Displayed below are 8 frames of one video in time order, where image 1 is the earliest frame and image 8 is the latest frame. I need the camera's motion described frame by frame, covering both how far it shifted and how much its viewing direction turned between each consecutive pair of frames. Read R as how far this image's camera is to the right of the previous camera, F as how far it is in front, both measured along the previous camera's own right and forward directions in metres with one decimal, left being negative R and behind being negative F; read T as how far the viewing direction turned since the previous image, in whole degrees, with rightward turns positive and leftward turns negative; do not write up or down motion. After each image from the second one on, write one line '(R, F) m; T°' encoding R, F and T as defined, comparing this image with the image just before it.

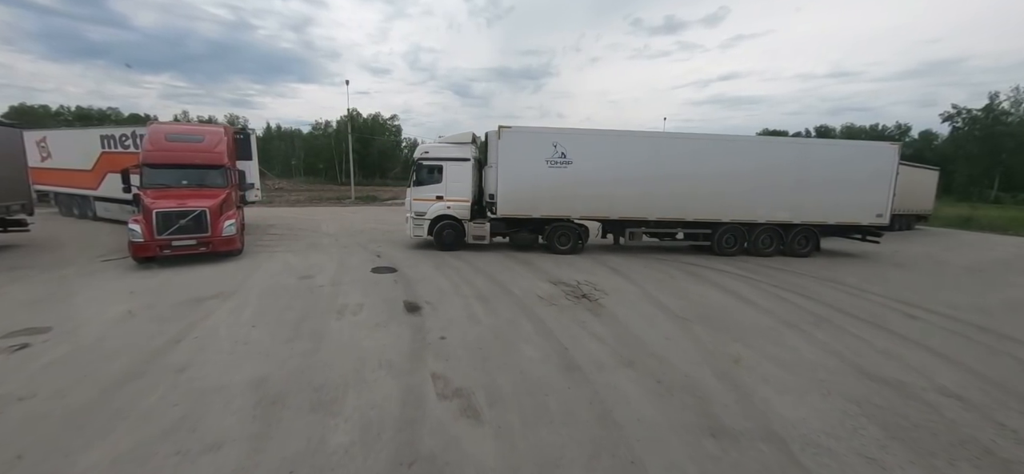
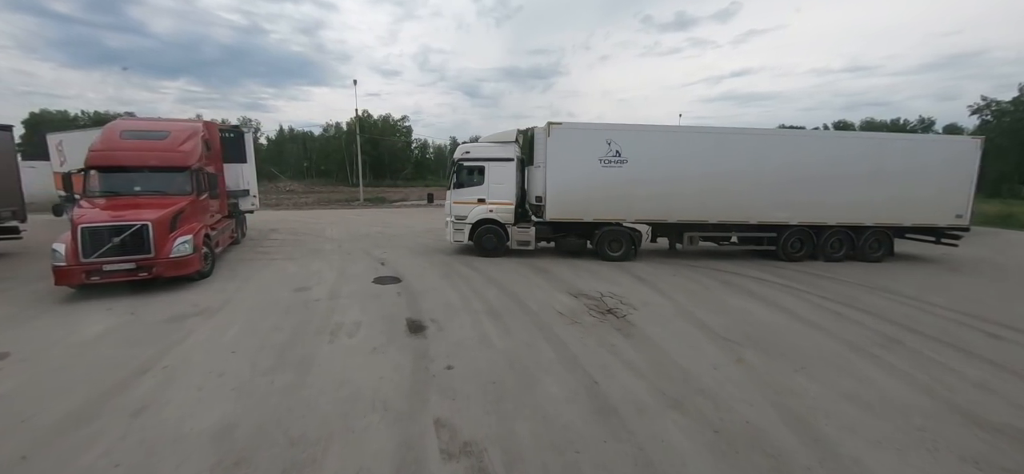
(-0.1, +0.8) m; -2°
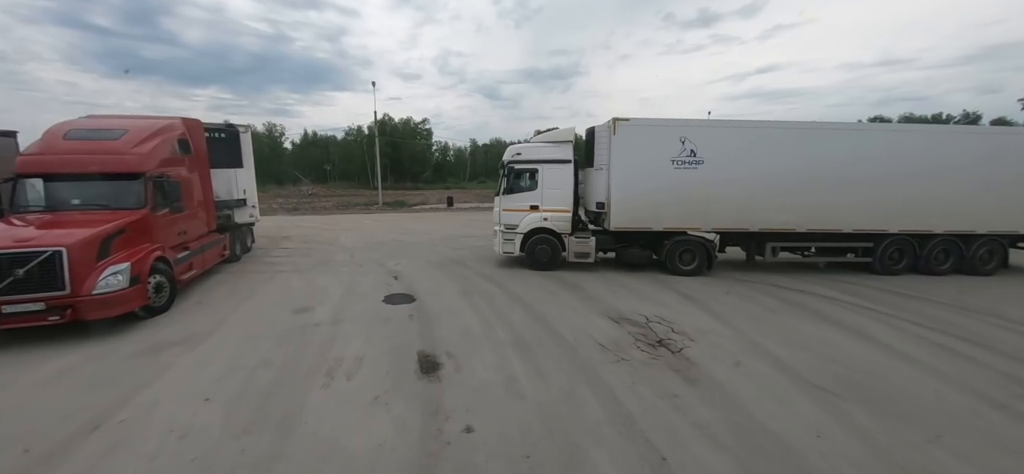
(-0.2, +1.1) m; -3°
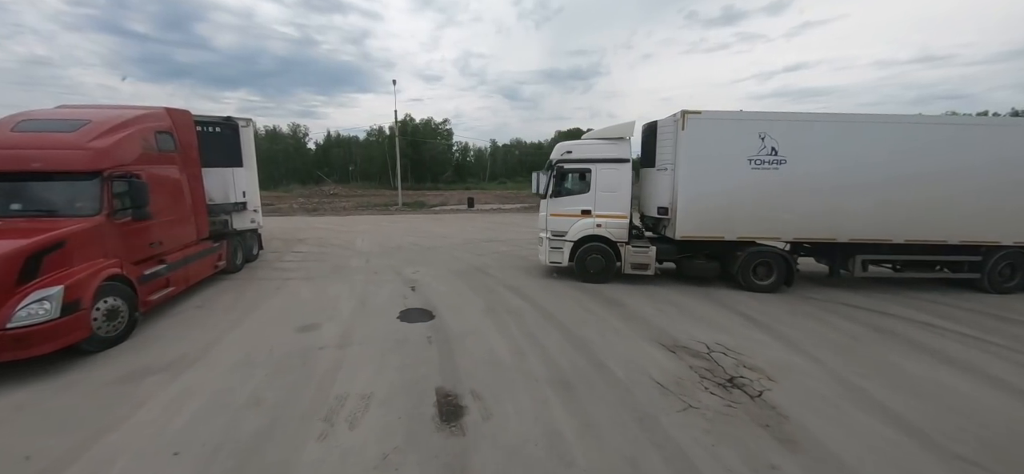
(-0.2, +0.9) m; -3°
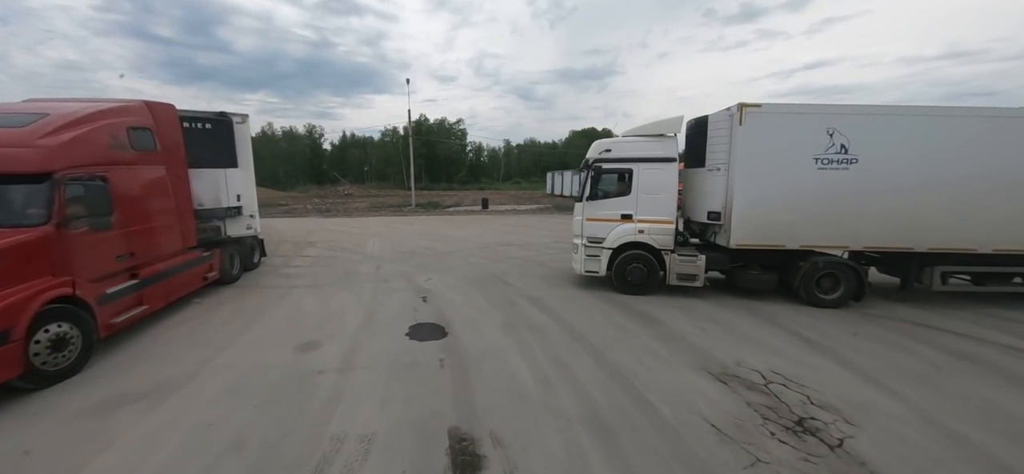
(-0.1, +0.7) m; -2°
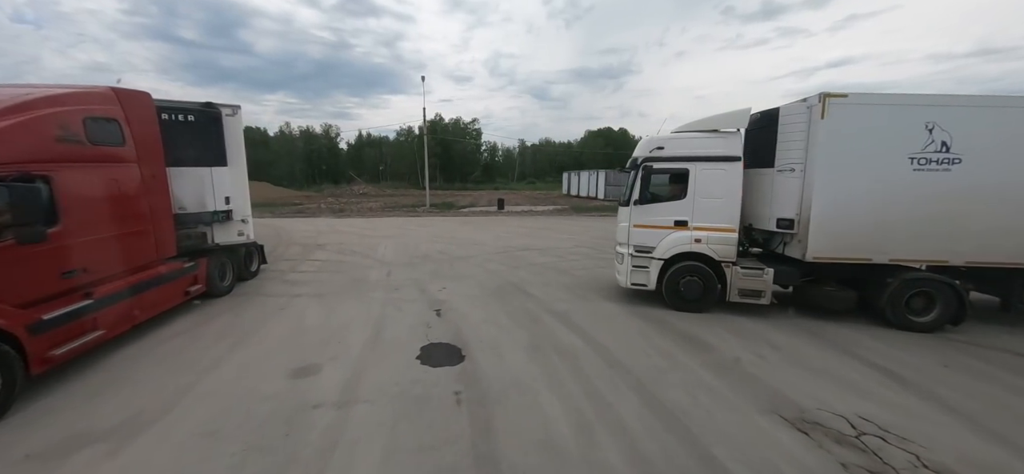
(-0.2, +0.8) m; -2°
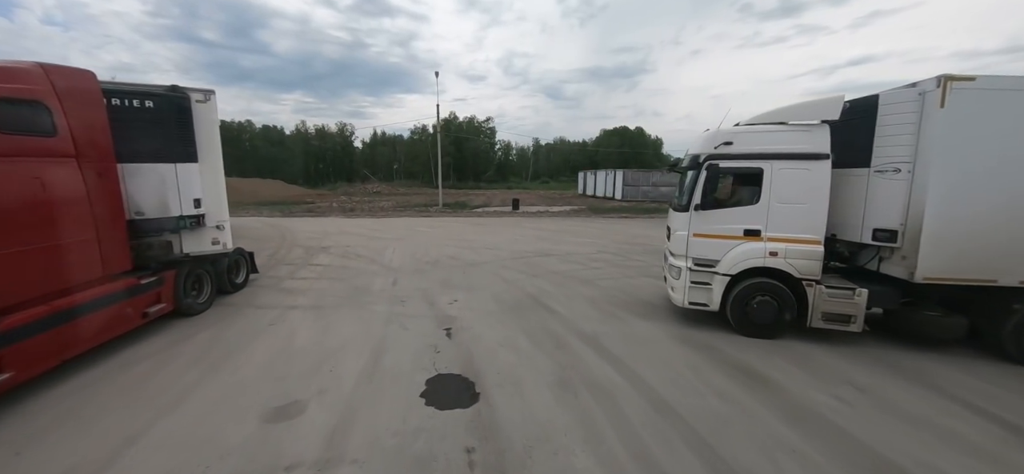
(-0.1, +0.9) m; -2°
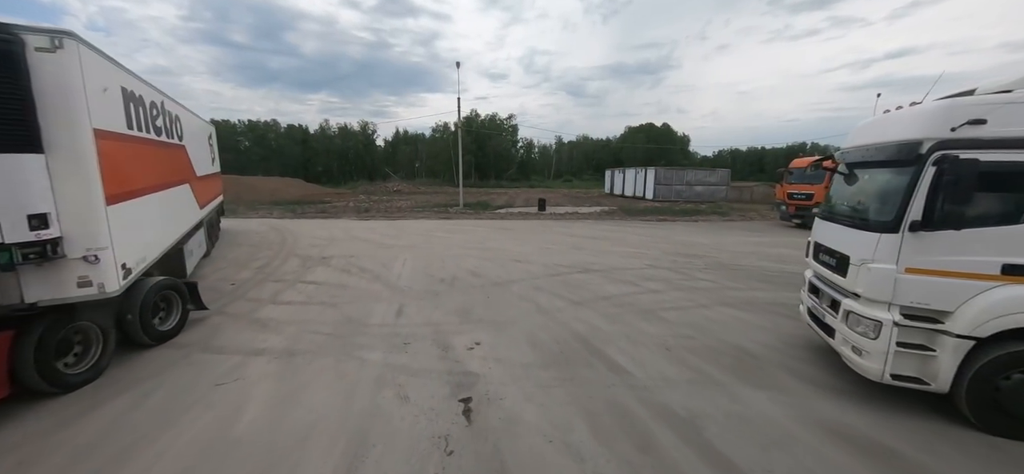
(-0.3, +1.9) m; -3°
